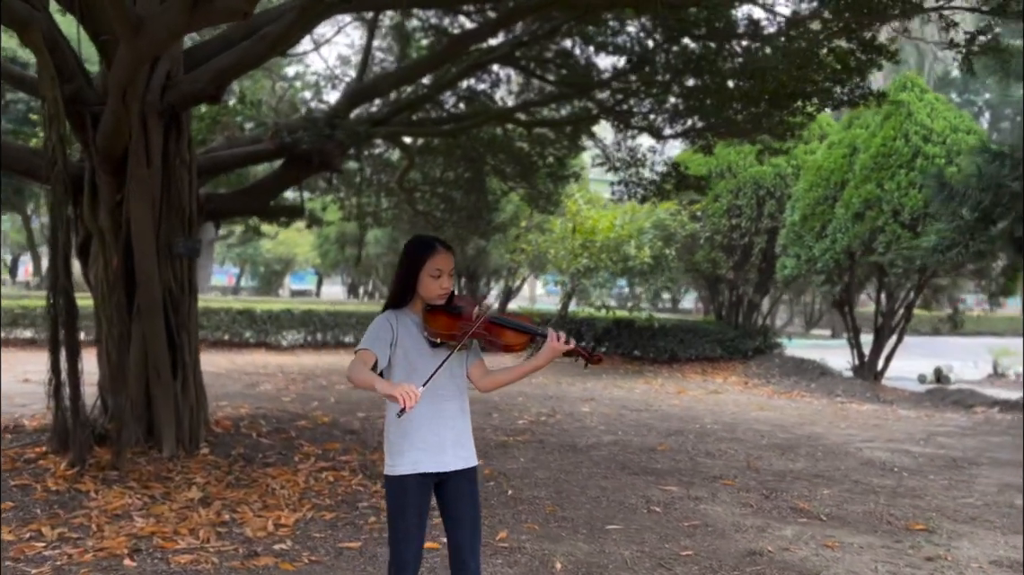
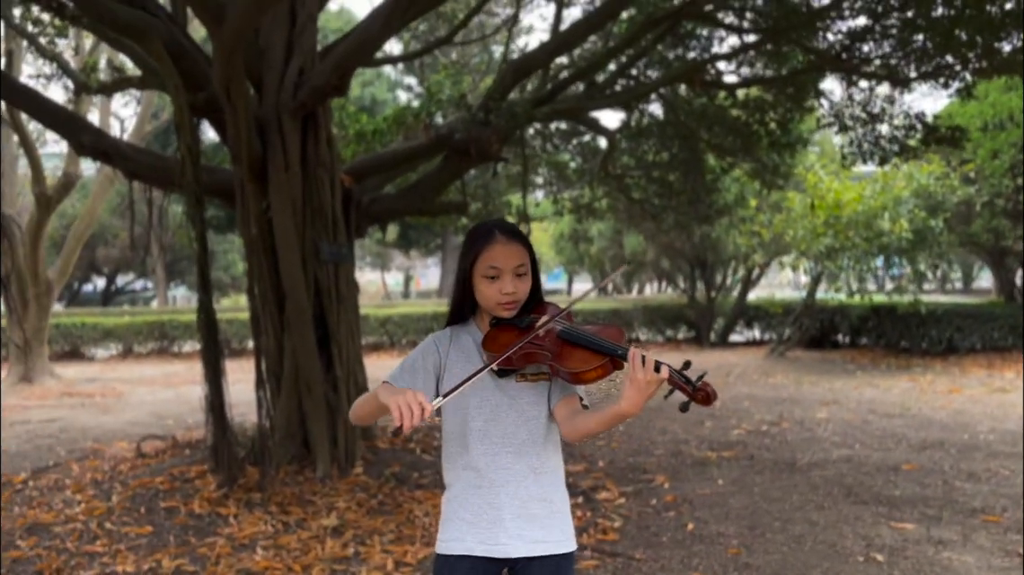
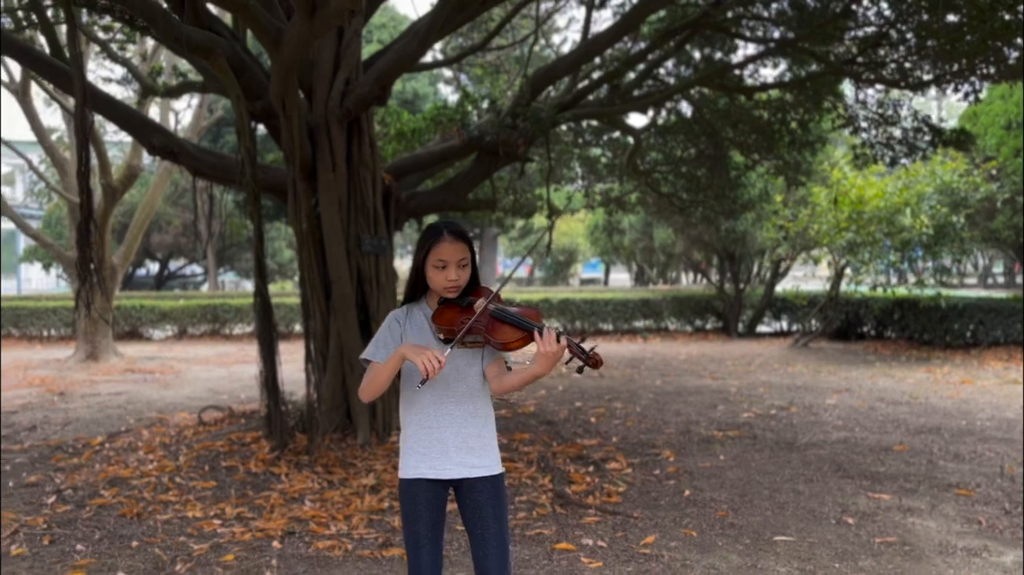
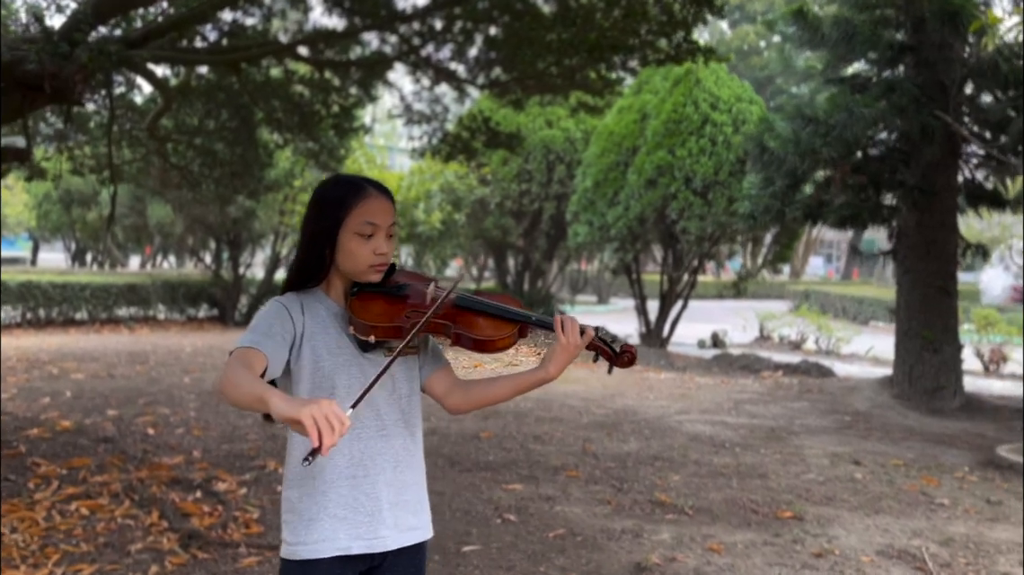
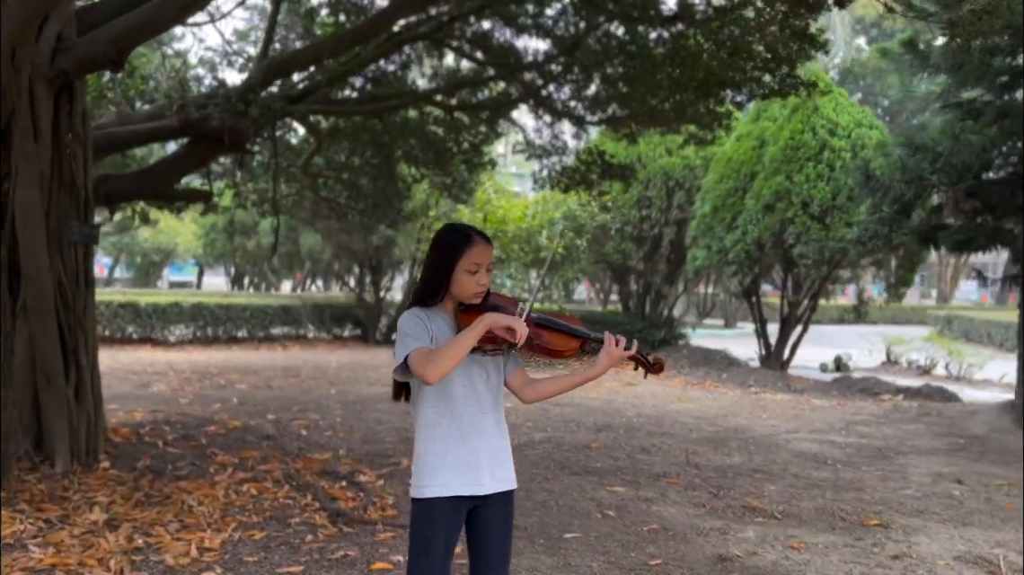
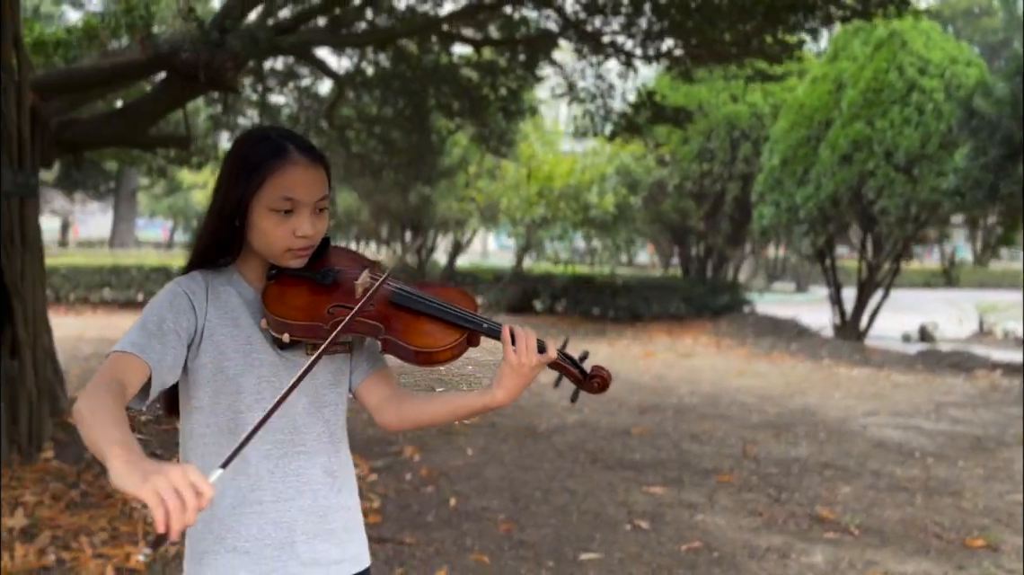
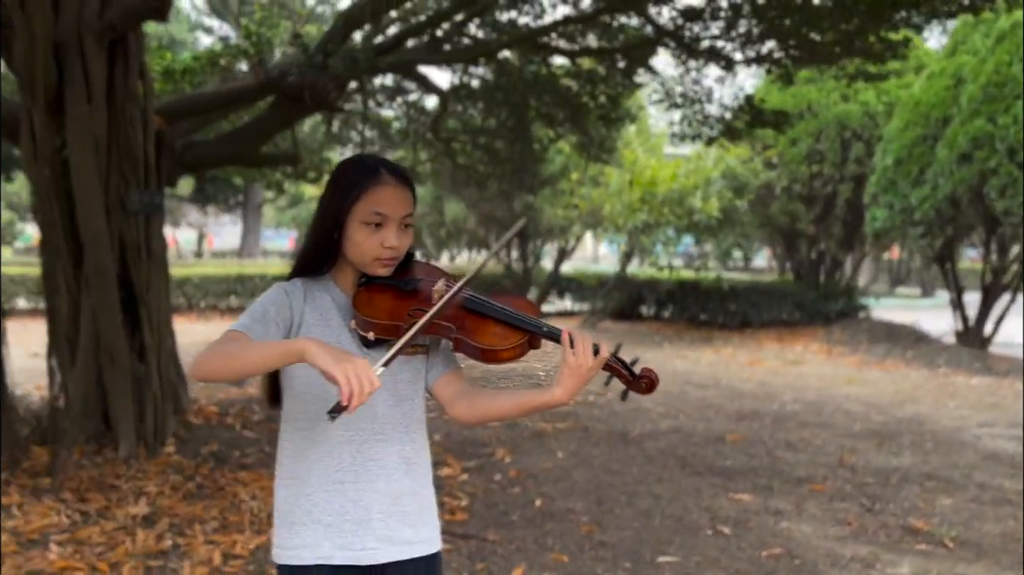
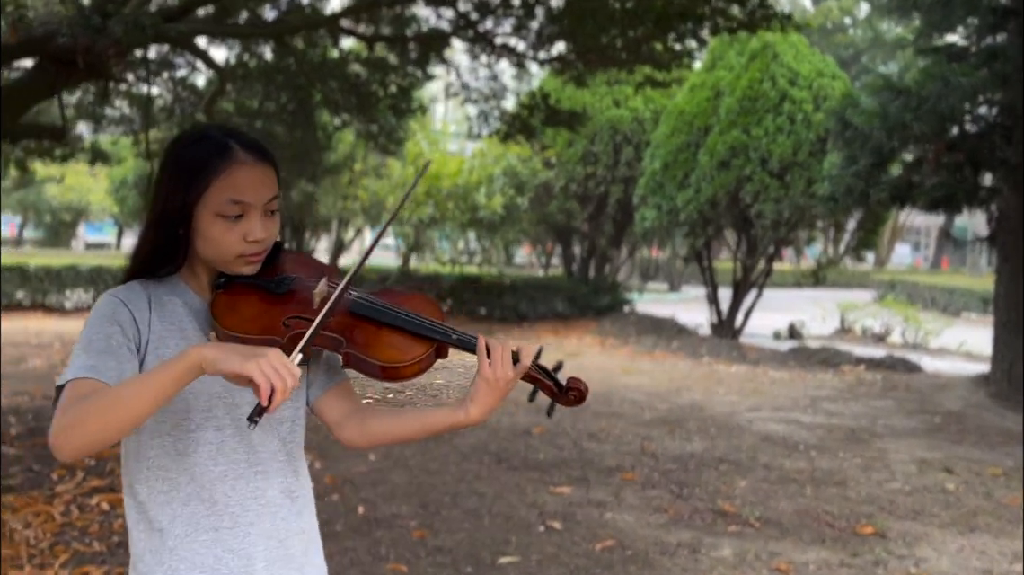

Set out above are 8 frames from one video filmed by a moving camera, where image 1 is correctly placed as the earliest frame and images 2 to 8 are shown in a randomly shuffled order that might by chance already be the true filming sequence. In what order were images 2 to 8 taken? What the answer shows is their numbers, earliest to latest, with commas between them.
5, 4, 8, 6, 7, 2, 3
